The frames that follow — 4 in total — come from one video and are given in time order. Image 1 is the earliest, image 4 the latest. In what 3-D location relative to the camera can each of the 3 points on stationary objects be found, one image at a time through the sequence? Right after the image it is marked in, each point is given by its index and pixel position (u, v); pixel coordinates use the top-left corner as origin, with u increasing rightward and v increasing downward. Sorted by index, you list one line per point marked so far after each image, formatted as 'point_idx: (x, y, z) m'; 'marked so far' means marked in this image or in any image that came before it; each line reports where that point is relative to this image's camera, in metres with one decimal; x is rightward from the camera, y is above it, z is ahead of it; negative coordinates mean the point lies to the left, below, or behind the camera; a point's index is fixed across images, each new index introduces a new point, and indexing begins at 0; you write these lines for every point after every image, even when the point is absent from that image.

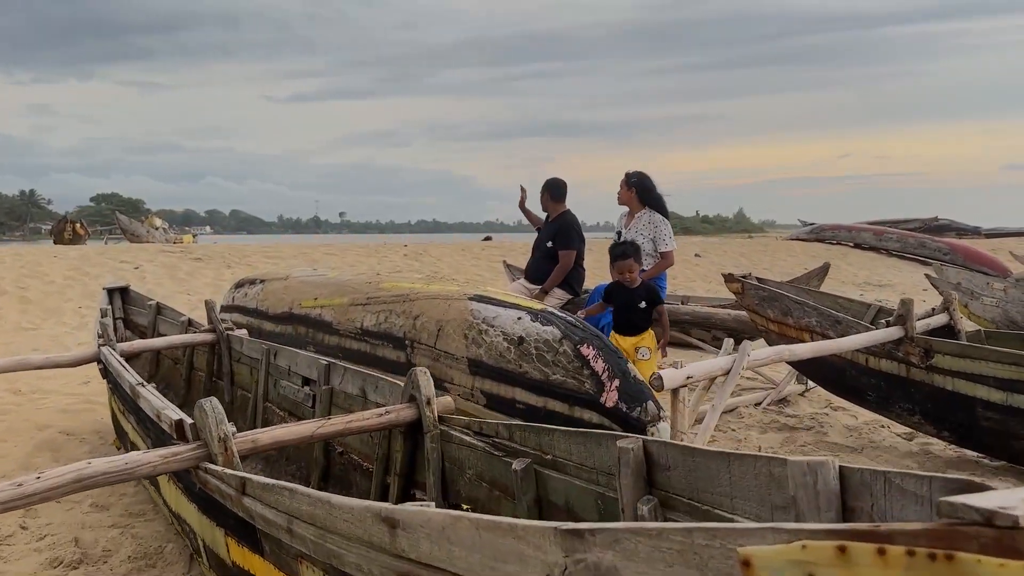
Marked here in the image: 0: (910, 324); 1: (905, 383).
0: (+1.8, -0.2, +4.0) m
1: (+1.8, -0.4, +4.1) m
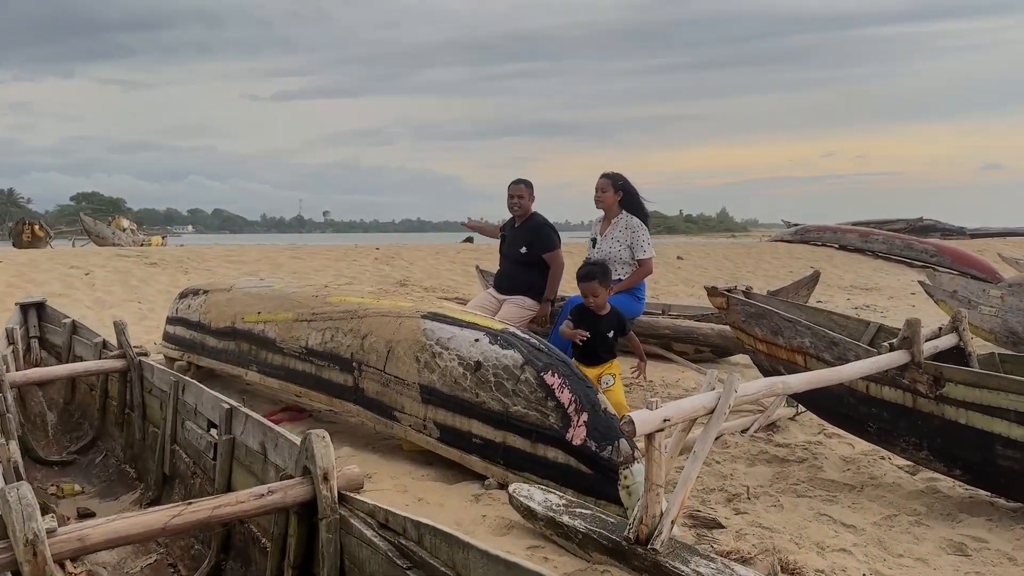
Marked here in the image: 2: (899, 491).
0: (+1.6, -0.2, +3.5) m
1: (+1.6, -0.5, +3.6) m
2: (+1.6, -0.9, +3.7) m
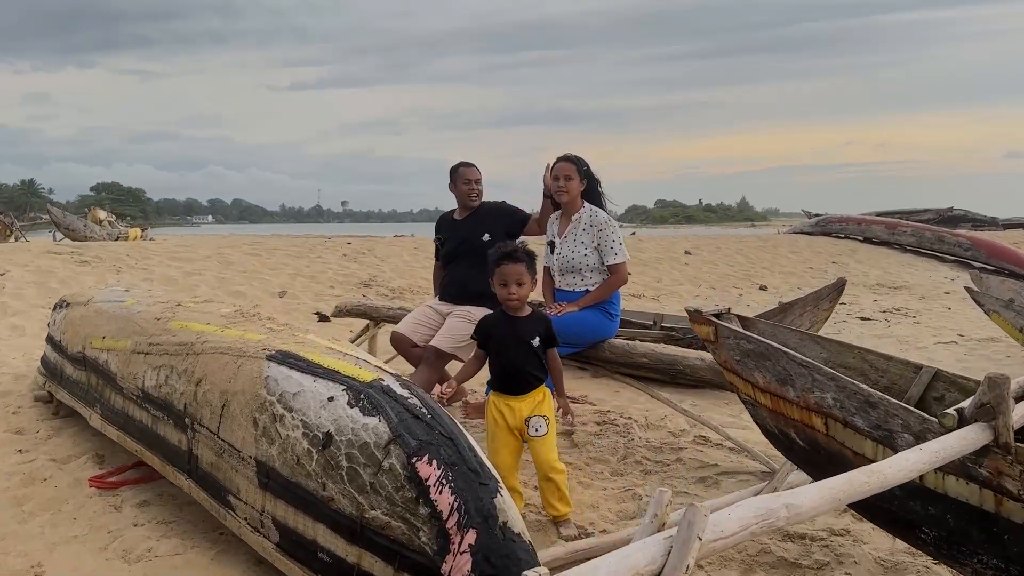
0: (+1.2, -0.3, +2.2) m
1: (+1.3, -0.6, +2.3) m
2: (+1.3, -1.0, +2.4) m
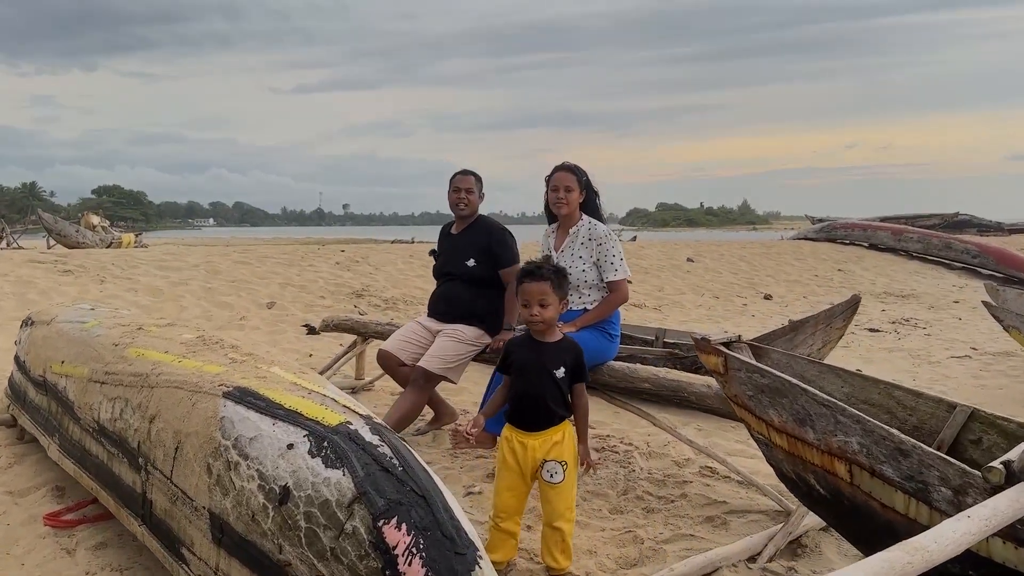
0: (+1.2, -0.4, +1.9) m
1: (+1.2, -0.7, +2.0) m
2: (+1.2, -1.0, +2.1) m
